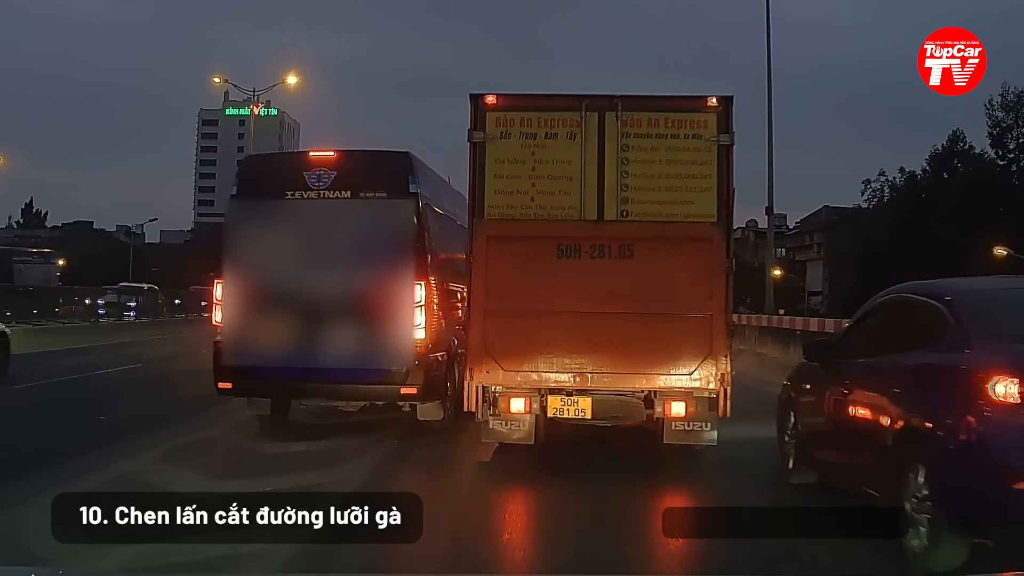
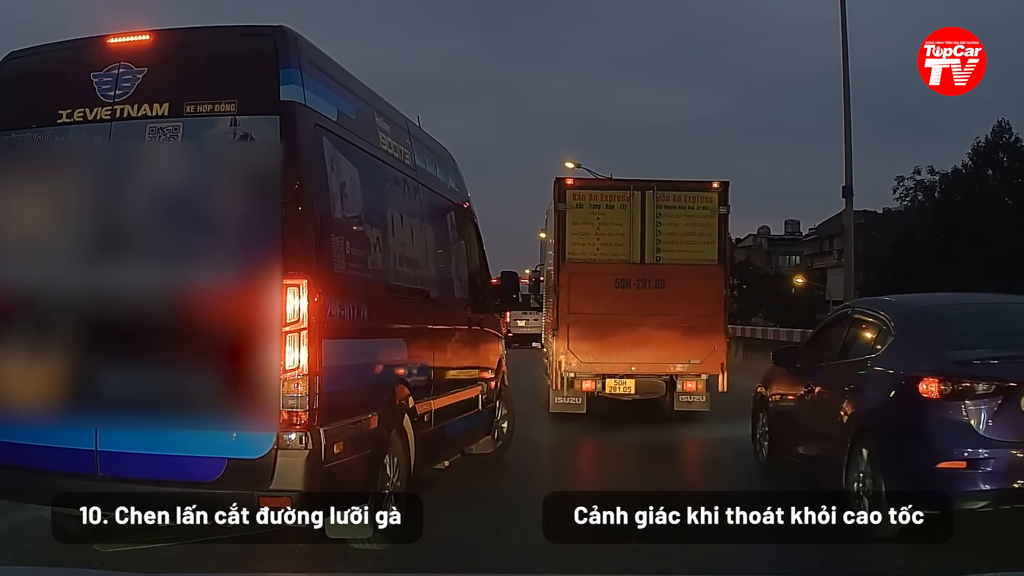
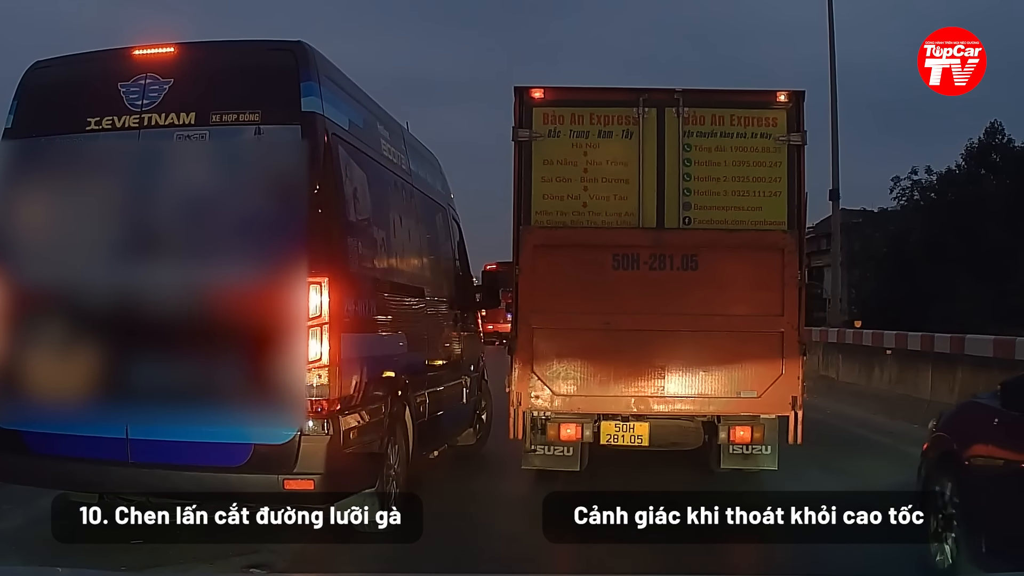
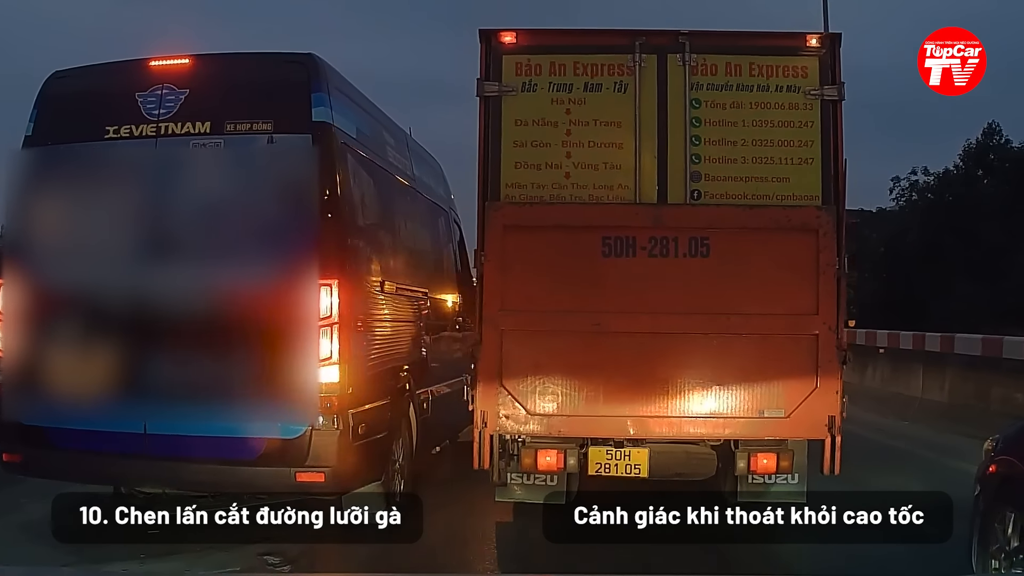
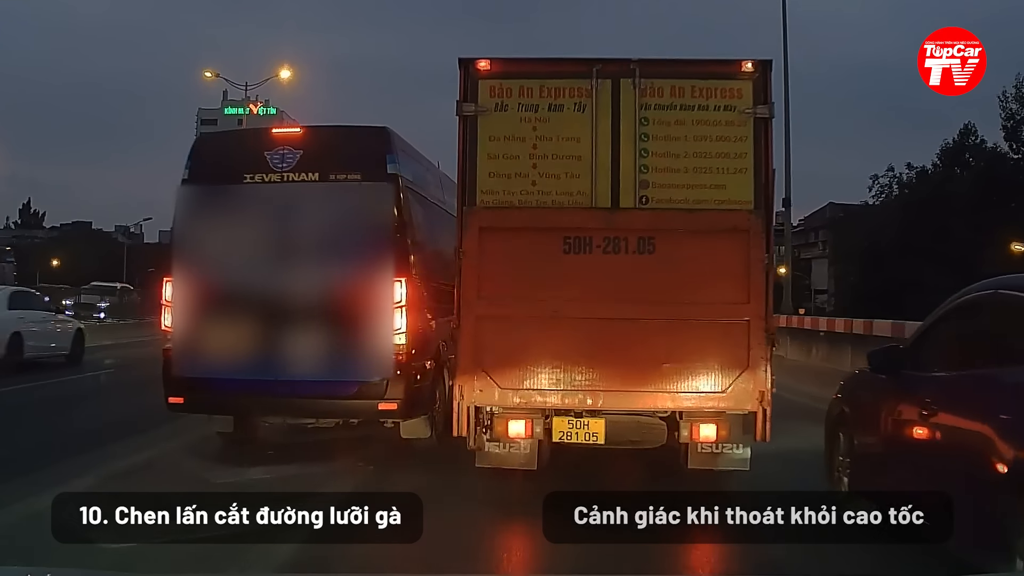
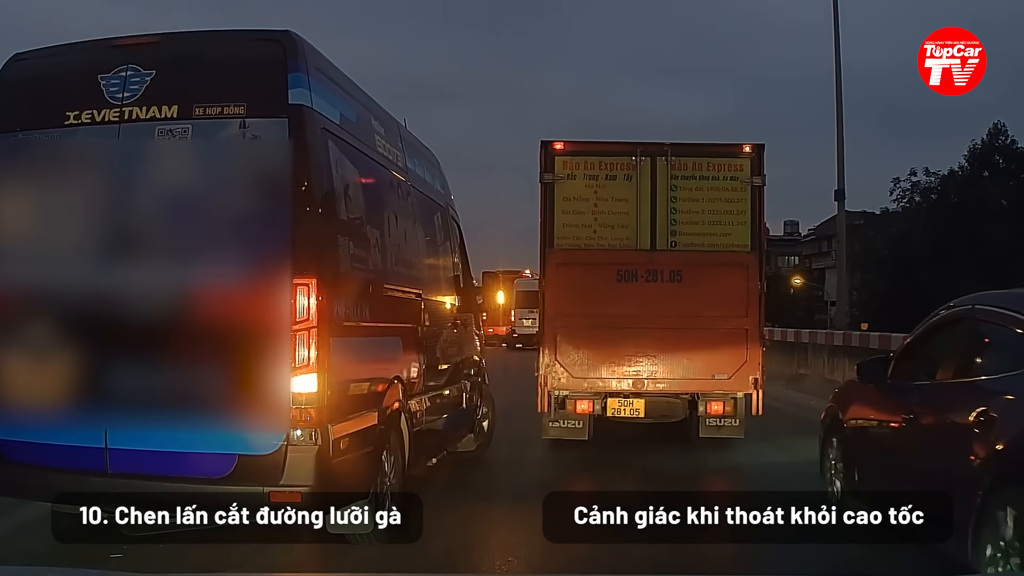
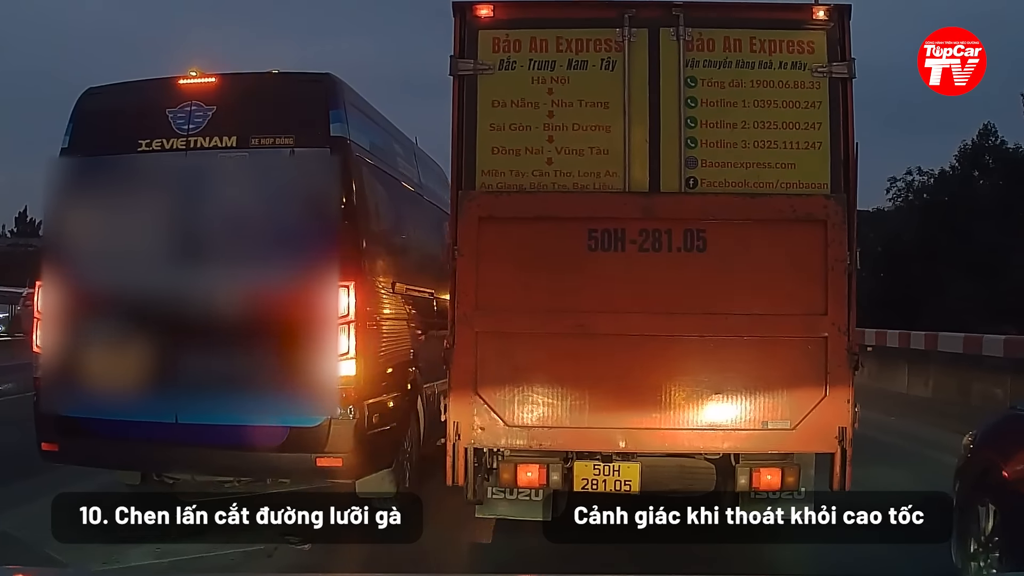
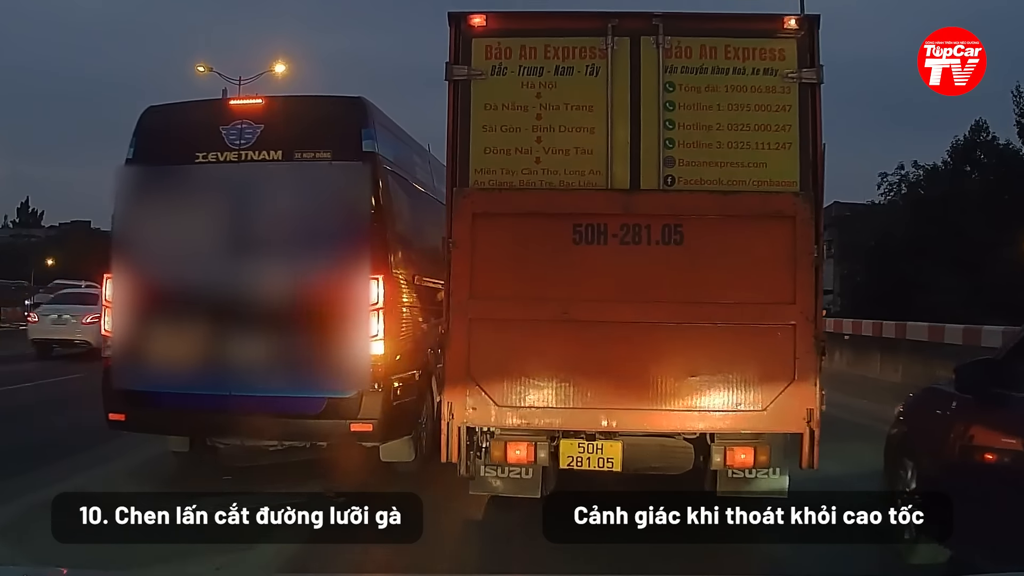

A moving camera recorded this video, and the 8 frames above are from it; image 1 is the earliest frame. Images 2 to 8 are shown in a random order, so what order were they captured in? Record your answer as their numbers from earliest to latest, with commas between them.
5, 8, 7, 4, 3, 6, 2
